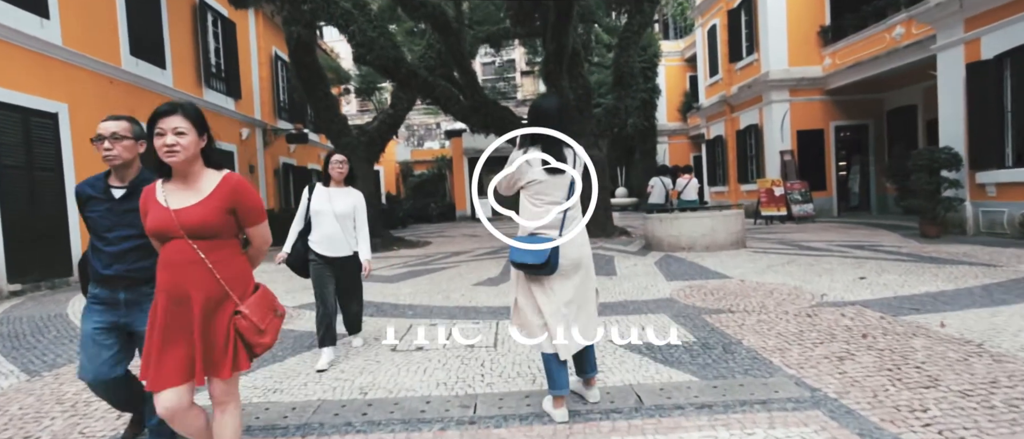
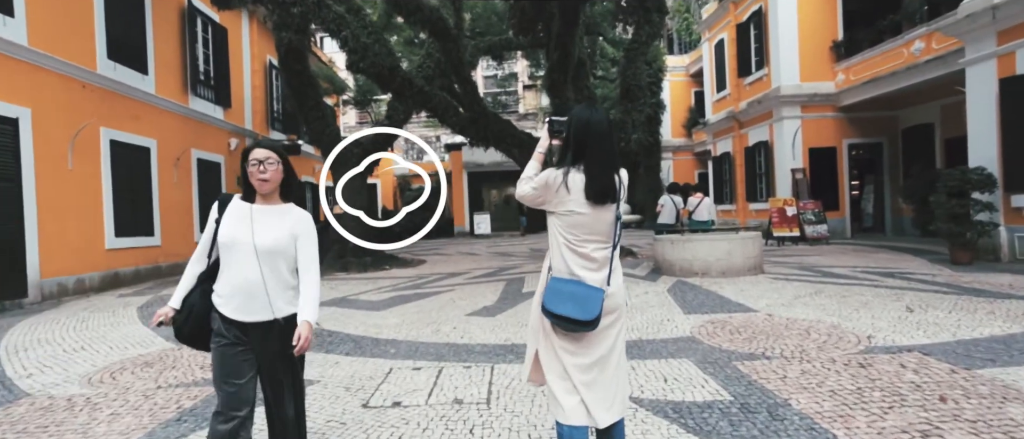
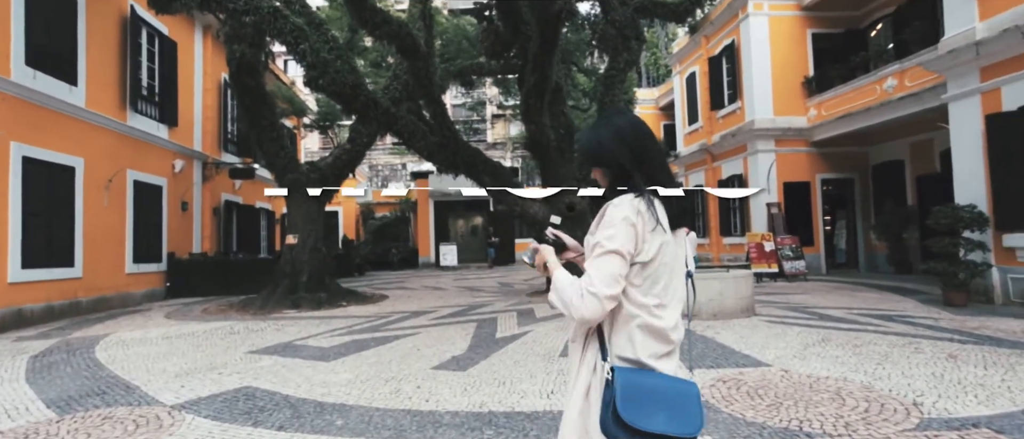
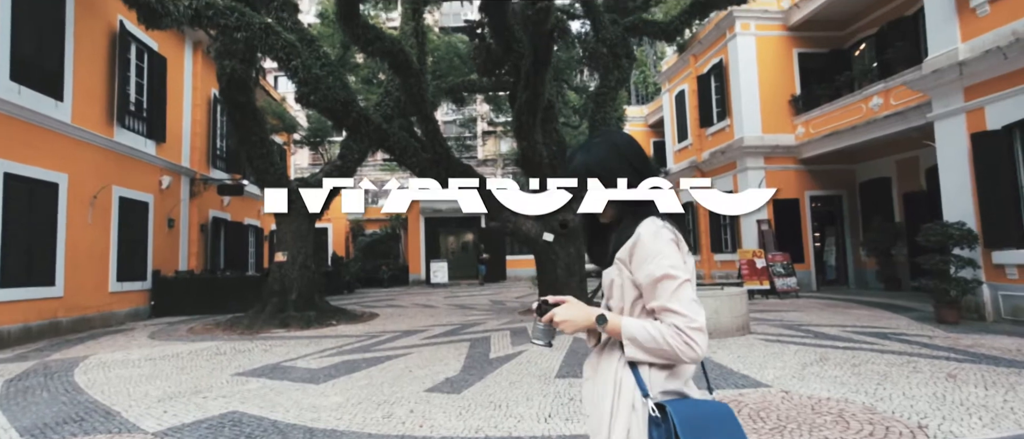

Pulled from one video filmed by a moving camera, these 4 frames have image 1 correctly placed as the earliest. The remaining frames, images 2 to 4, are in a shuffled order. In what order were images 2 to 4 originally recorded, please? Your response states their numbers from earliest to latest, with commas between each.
2, 3, 4
